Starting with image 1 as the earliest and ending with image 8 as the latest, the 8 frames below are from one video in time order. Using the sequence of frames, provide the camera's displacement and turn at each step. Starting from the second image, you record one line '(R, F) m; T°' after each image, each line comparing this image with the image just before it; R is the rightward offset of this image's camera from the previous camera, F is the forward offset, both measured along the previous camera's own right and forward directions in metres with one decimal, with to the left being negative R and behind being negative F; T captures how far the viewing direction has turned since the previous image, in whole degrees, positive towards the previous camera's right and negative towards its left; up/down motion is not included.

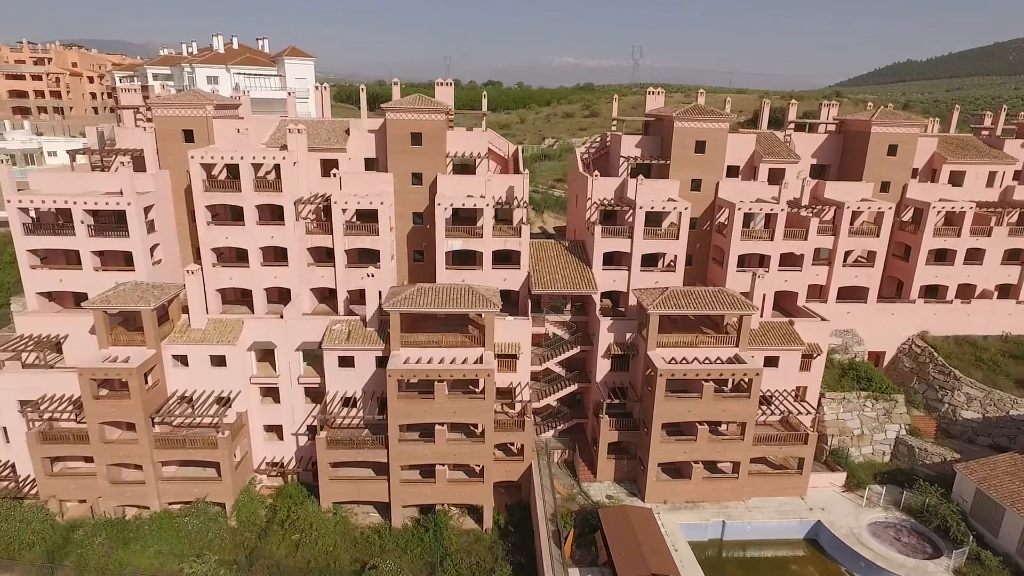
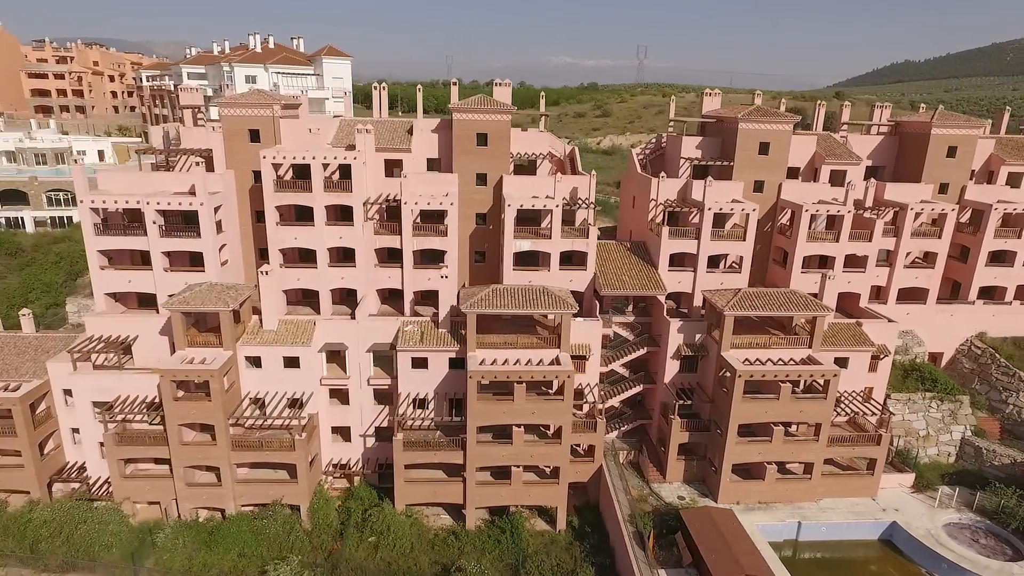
(-3.8, 0.0) m; 0°
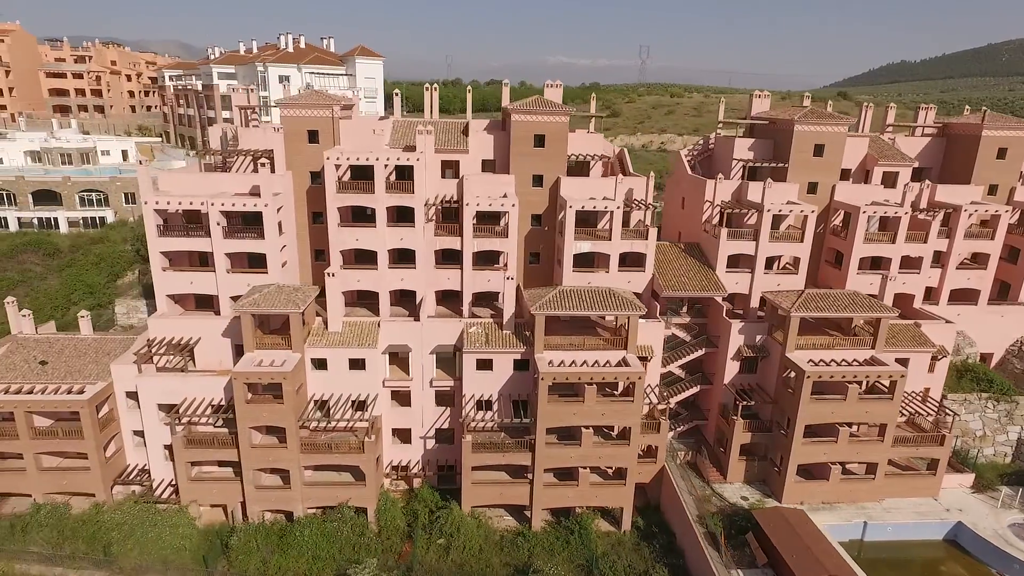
(-3.5, 0.0) m; 0°
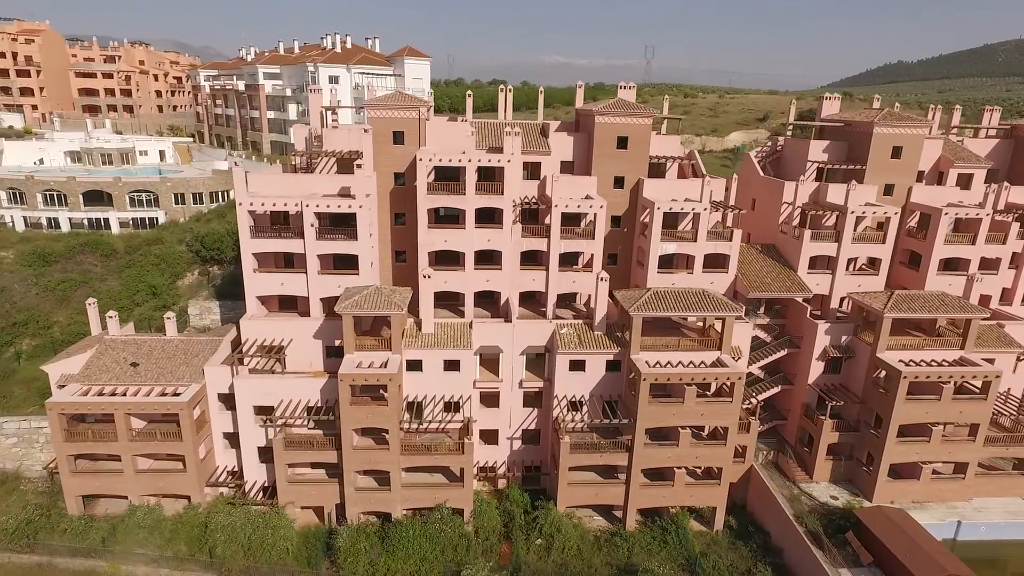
(-4.9, -0.1) m; 0°
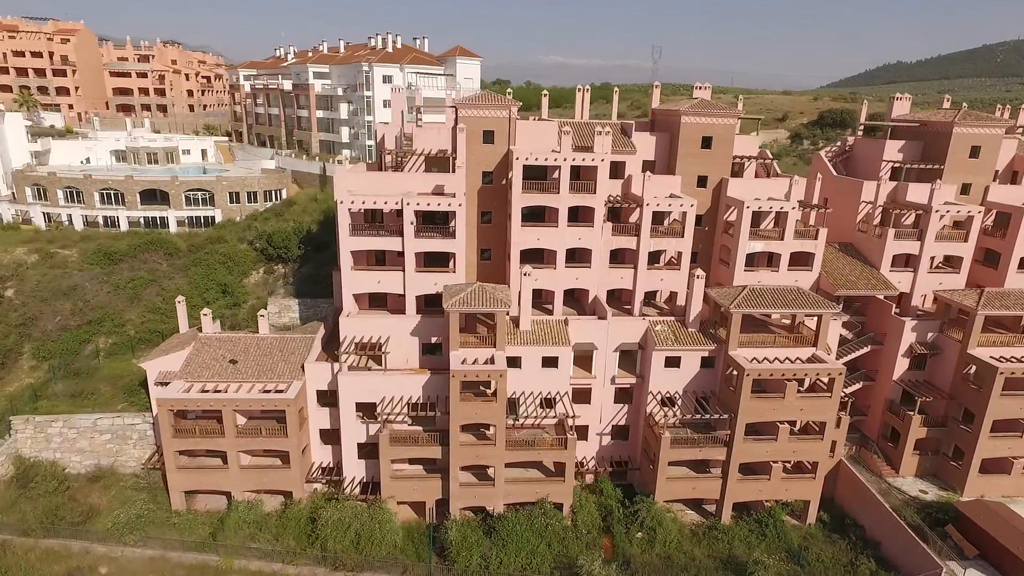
(-5.0, -0.3) m; 0°
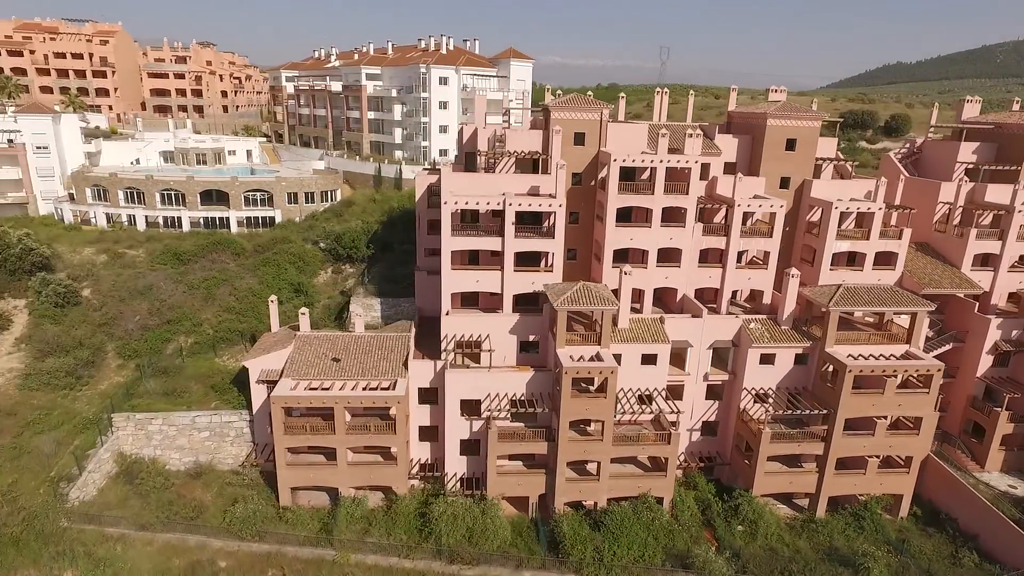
(-5.2, -0.6) m; 0°
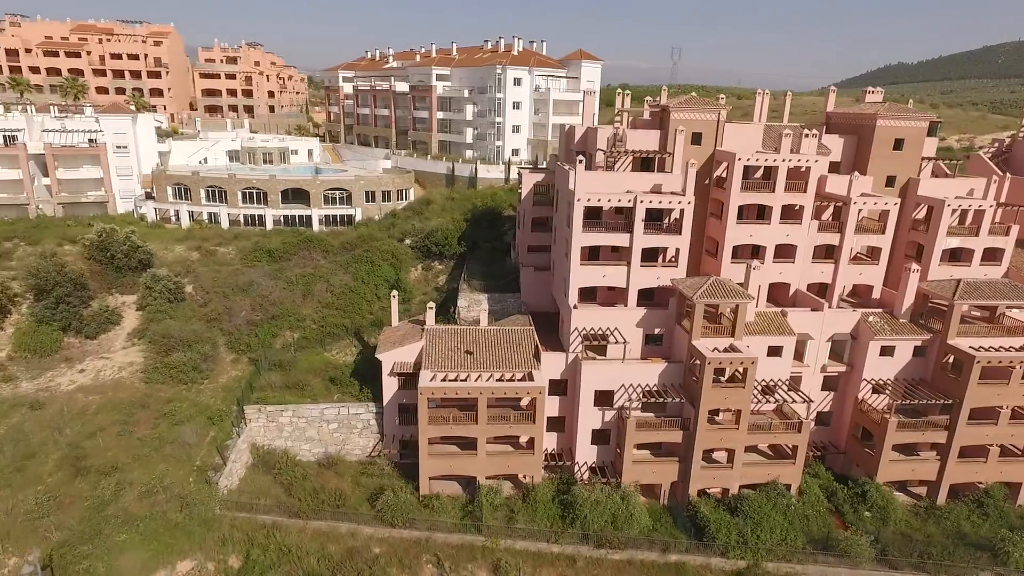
(-7.0, -0.9) m; 0°
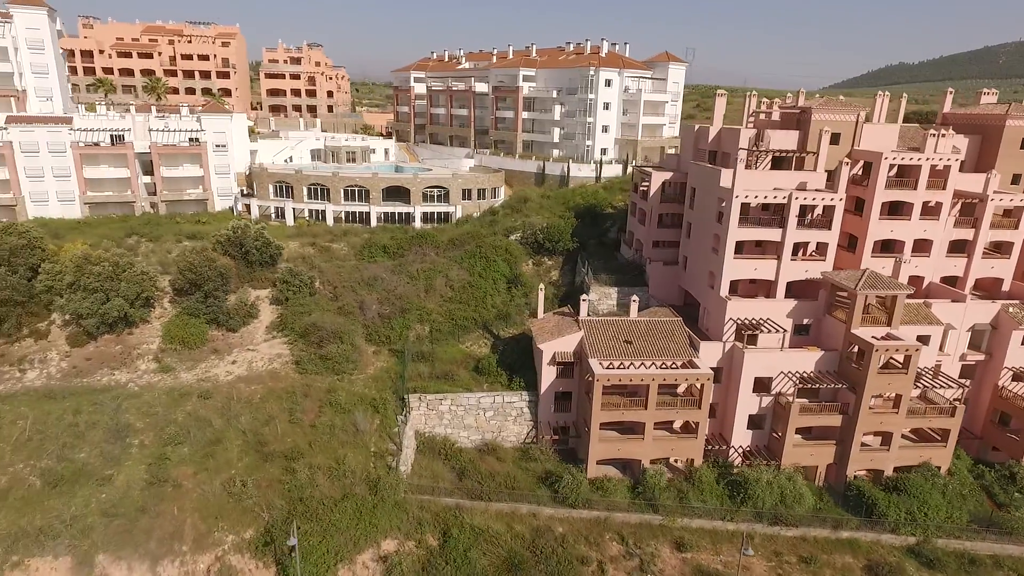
(-9.1, -1.4) m; 0°
